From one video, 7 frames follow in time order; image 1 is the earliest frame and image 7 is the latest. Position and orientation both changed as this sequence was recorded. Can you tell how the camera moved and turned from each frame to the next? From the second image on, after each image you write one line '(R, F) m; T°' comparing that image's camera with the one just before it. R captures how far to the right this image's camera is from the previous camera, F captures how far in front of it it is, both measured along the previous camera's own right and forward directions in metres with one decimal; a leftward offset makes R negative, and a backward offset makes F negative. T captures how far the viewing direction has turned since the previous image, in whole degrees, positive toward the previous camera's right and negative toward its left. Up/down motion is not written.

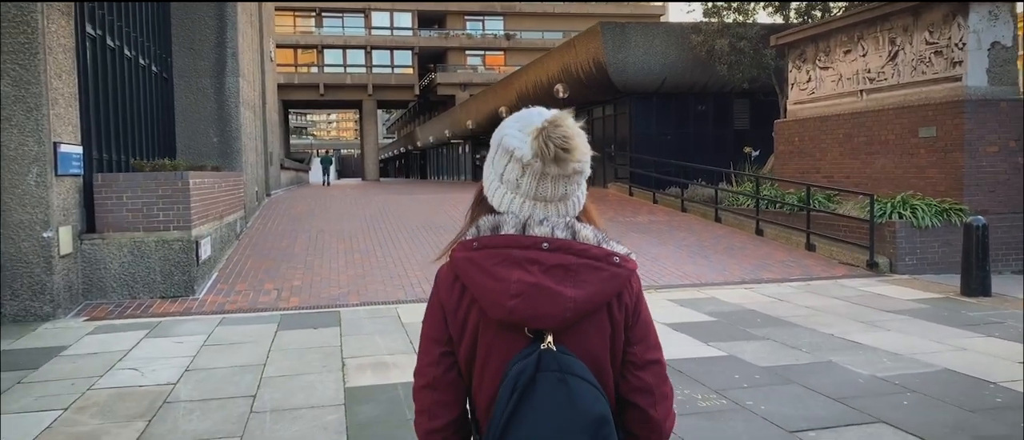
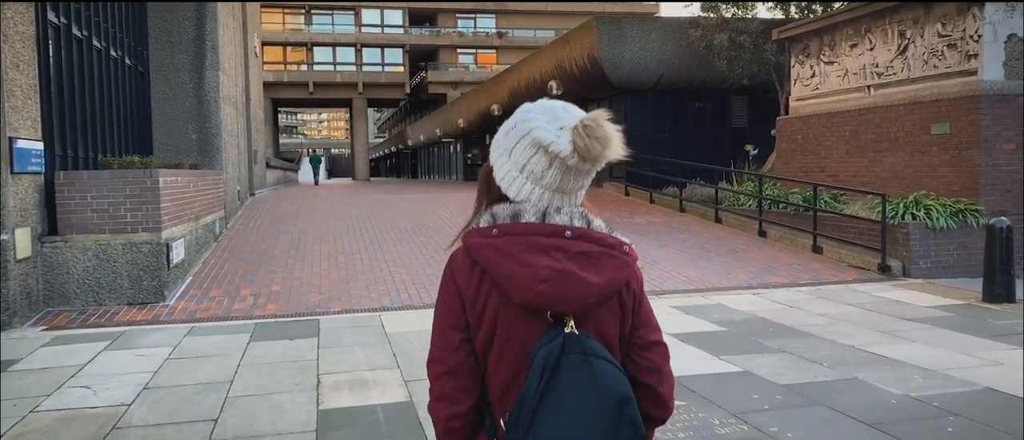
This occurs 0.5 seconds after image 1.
(0.0, +0.6) m; +1°
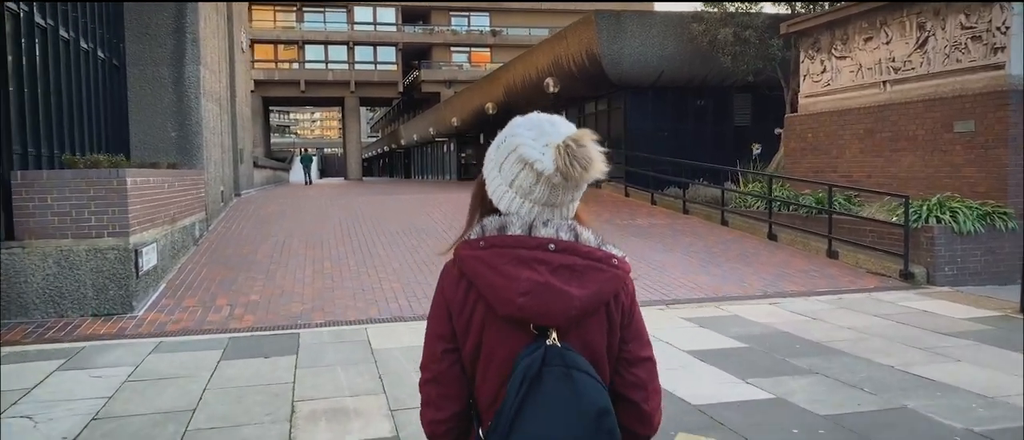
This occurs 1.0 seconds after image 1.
(0.0, +0.7) m; 0°
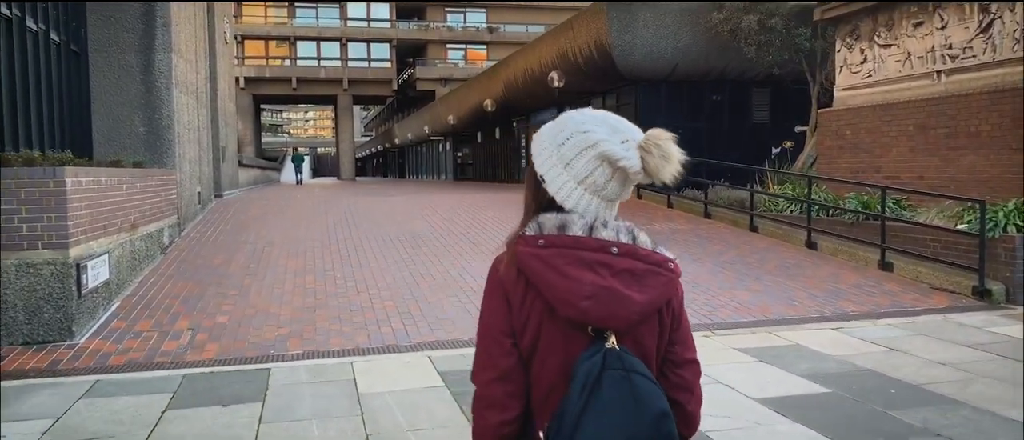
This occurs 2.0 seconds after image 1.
(-0.2, +1.3) m; 0°
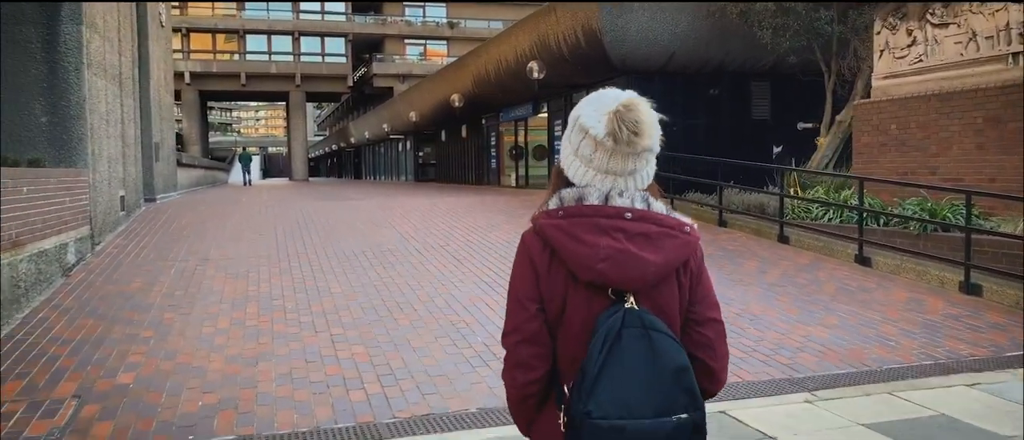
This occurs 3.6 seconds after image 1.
(-0.4, +2.0) m; +3°
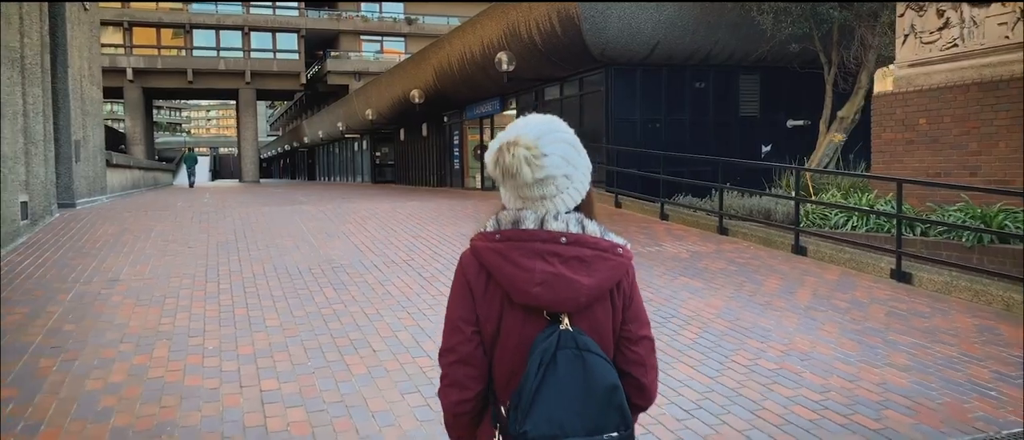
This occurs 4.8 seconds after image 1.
(-0.2, +1.5) m; +3°
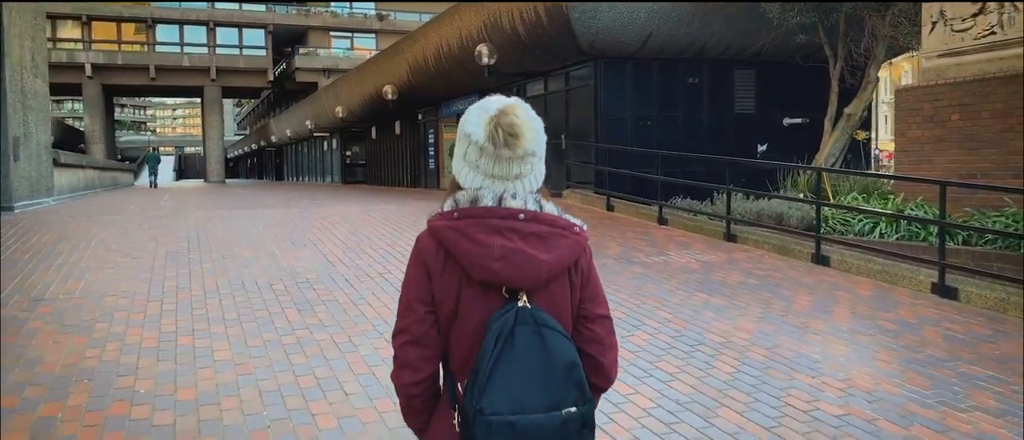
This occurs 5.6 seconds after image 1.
(-0.2, +1.0) m; +2°
